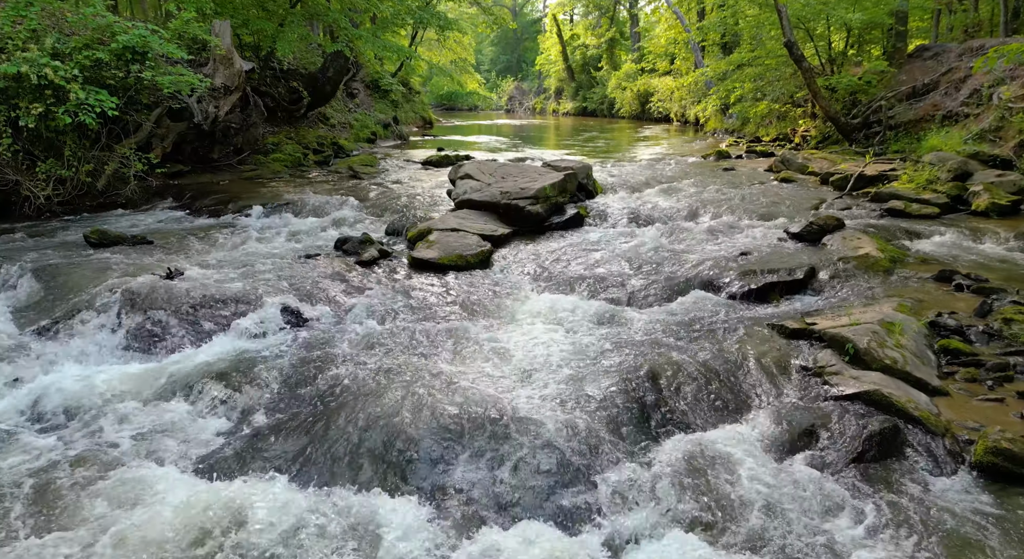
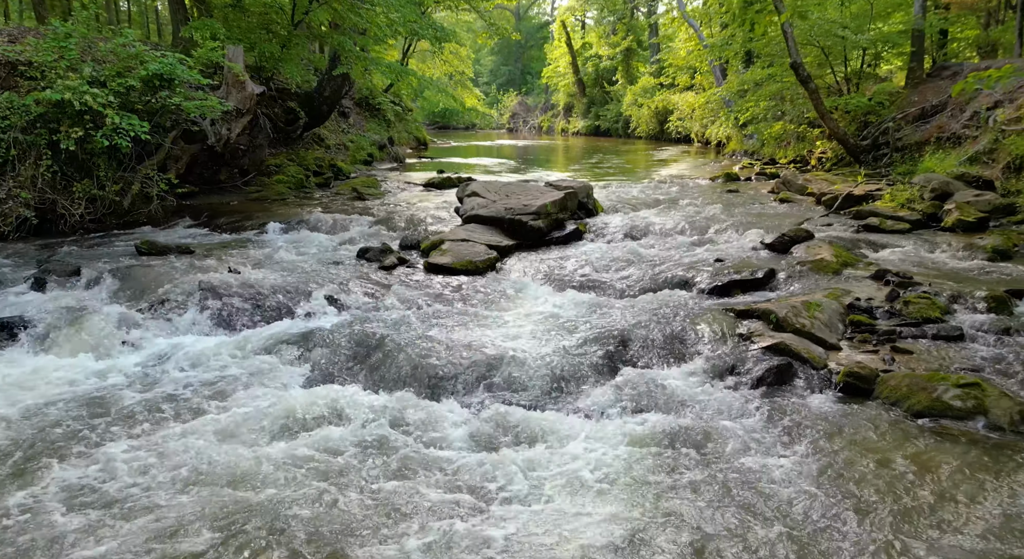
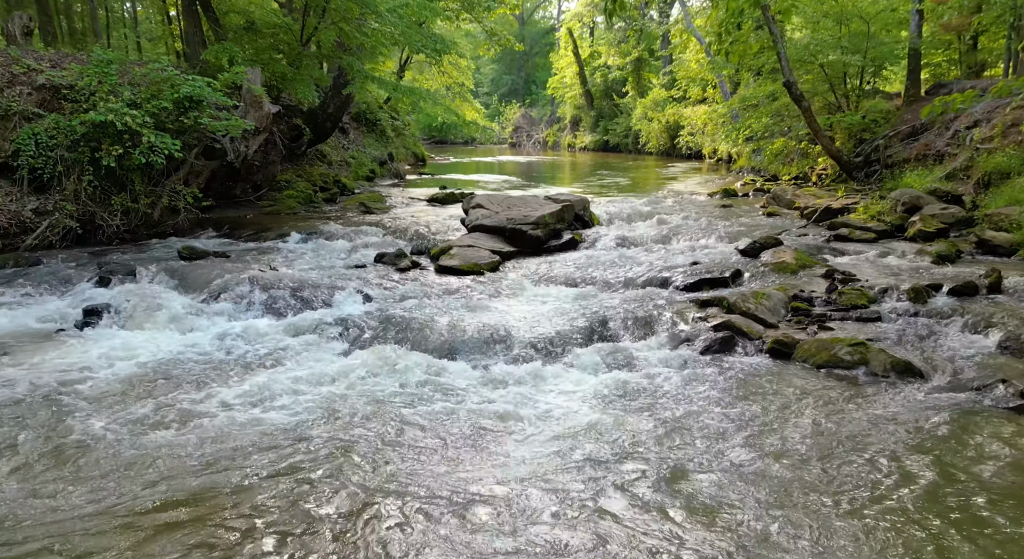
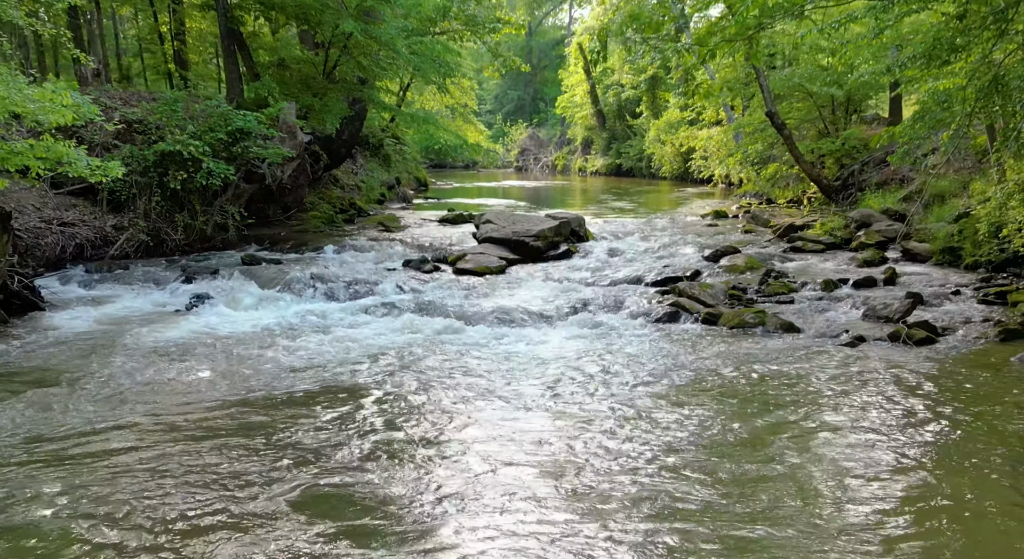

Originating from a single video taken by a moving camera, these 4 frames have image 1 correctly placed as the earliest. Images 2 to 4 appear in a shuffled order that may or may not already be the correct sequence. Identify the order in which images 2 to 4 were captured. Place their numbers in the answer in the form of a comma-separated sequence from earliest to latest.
2, 3, 4
